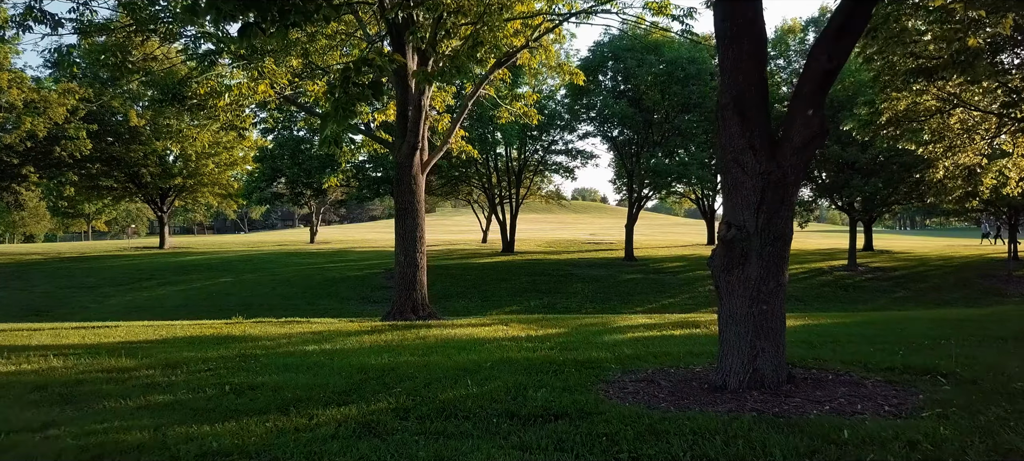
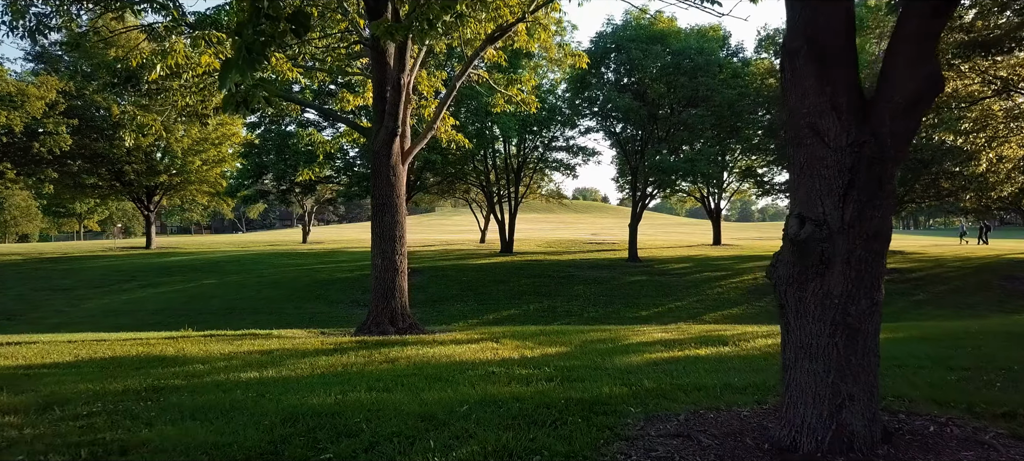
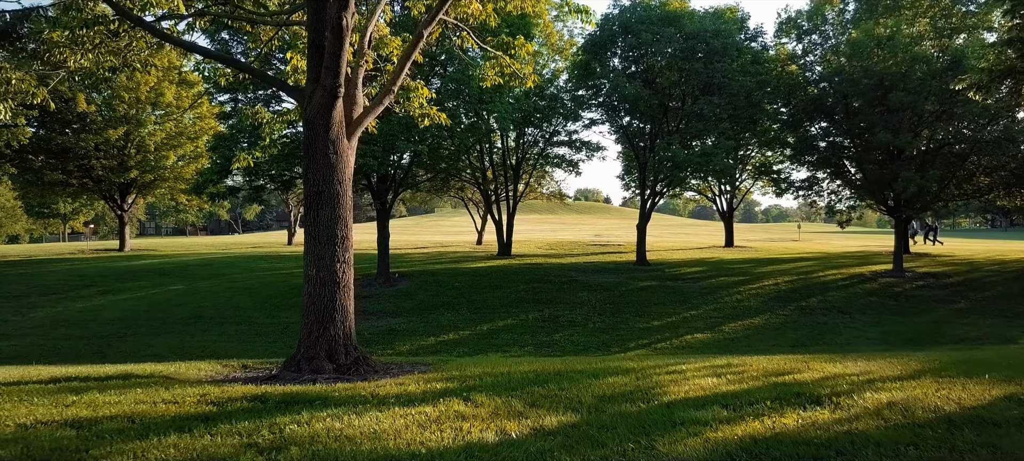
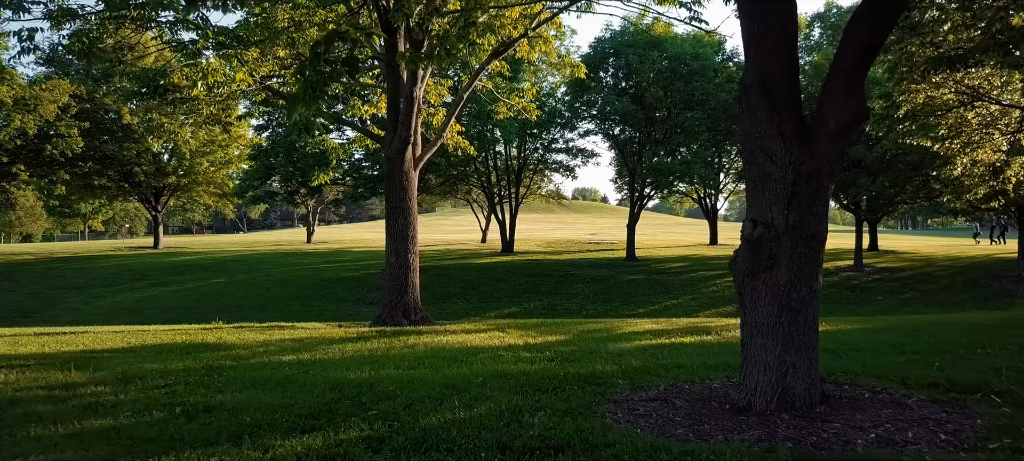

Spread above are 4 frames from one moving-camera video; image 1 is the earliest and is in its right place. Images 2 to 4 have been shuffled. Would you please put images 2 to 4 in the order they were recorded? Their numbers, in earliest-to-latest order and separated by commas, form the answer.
4, 2, 3
